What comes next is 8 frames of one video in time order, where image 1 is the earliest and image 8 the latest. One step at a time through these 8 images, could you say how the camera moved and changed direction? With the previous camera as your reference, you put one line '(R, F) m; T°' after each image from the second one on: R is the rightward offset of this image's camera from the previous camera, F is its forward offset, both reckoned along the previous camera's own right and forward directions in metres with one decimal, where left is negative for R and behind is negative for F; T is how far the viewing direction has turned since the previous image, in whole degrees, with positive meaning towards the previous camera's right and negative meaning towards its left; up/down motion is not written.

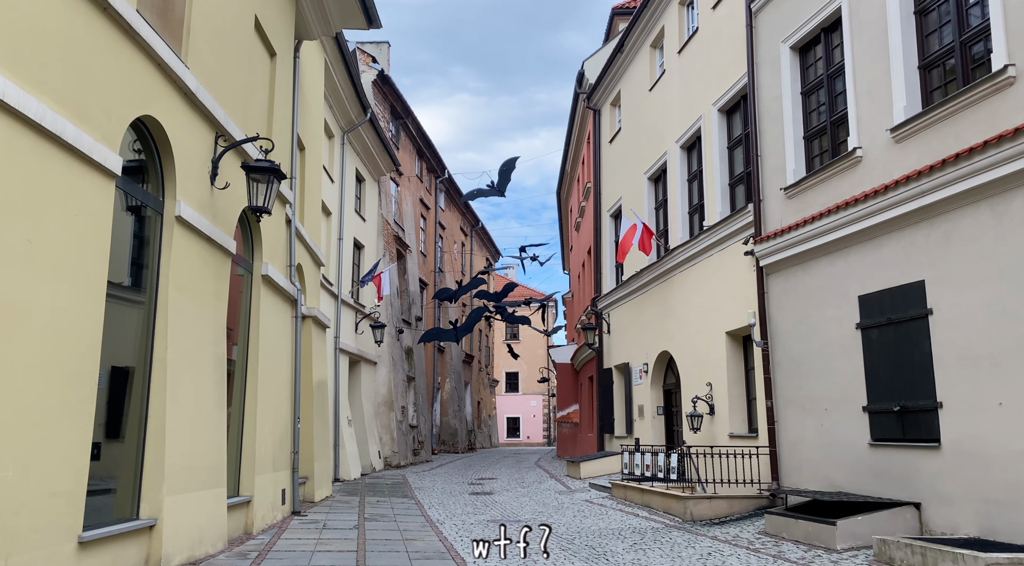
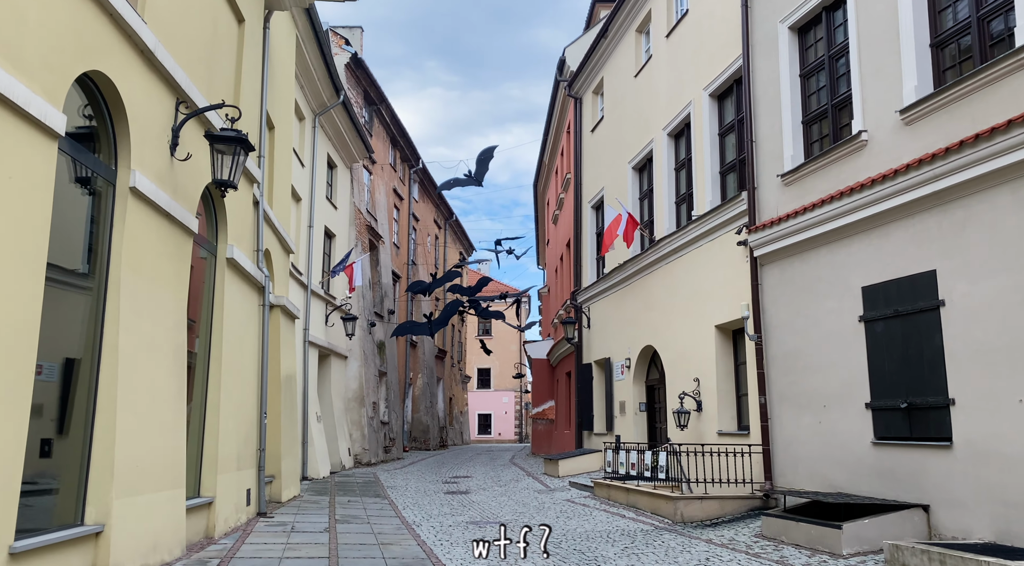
(-0.2, +0.6) m; +2°
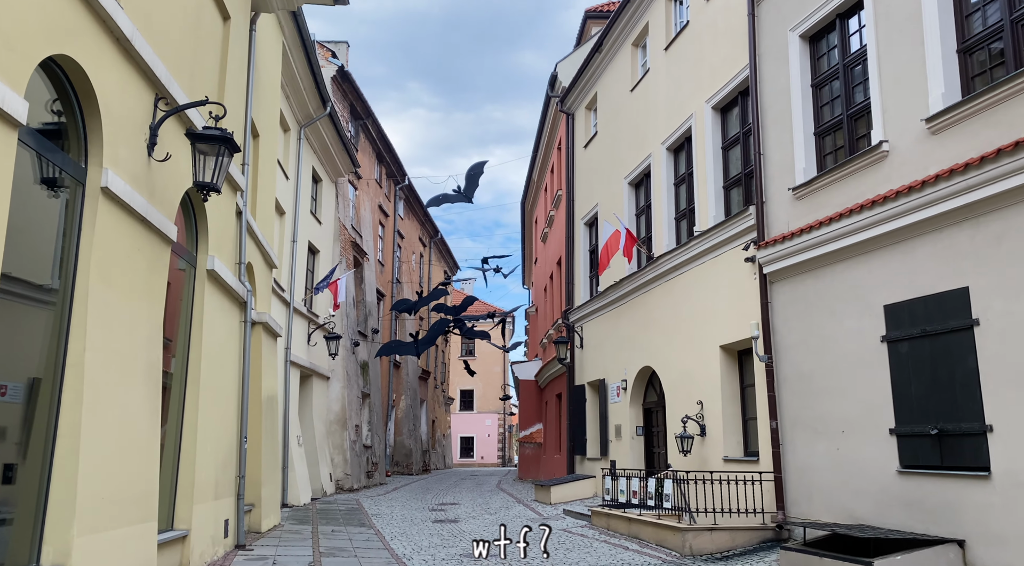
(-0.2, +0.6) m; +1°
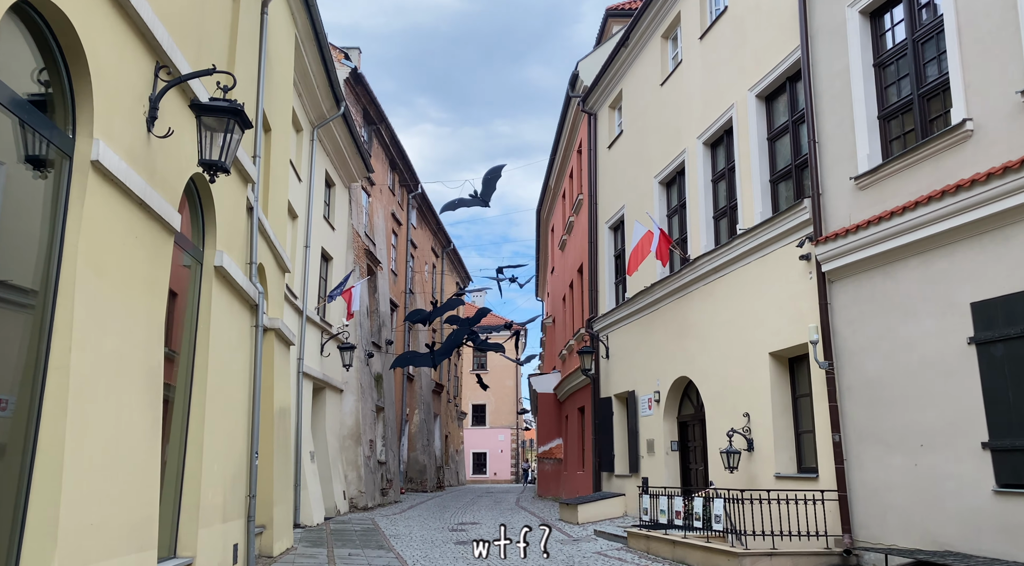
(-0.3, +0.8) m; -1°
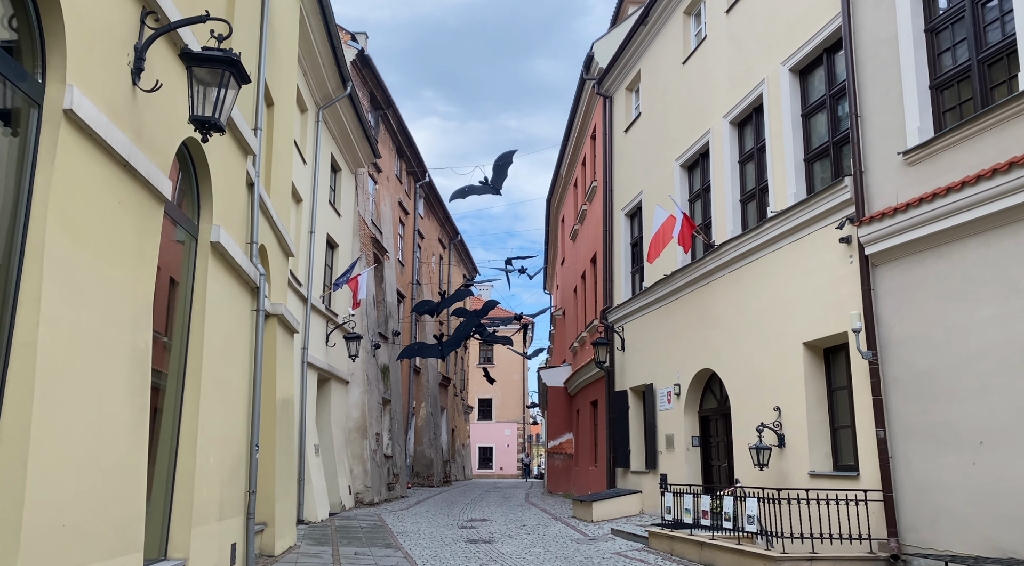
(-0.2, +0.6) m; 0°
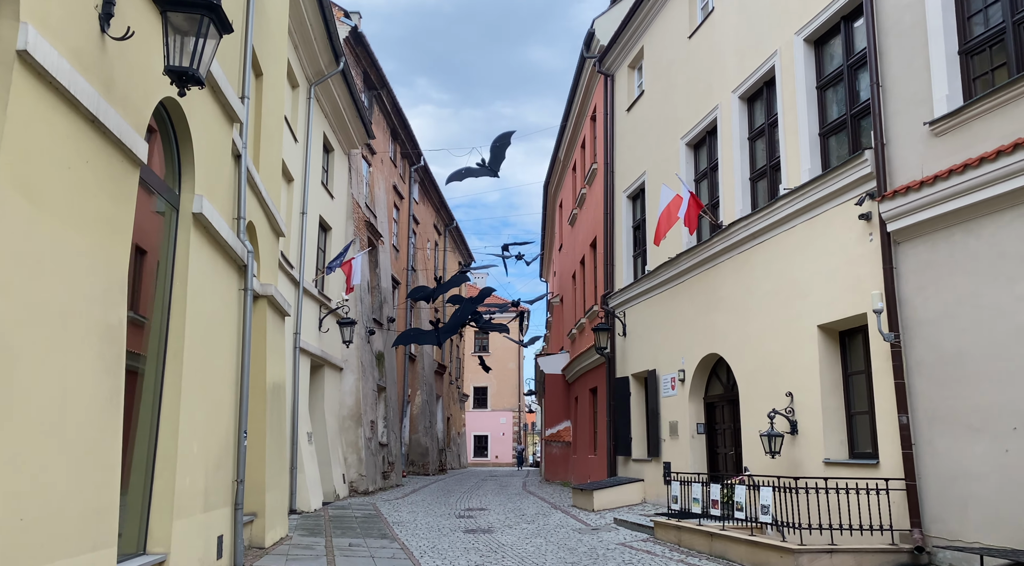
(-0.1, +0.5) m; 0°
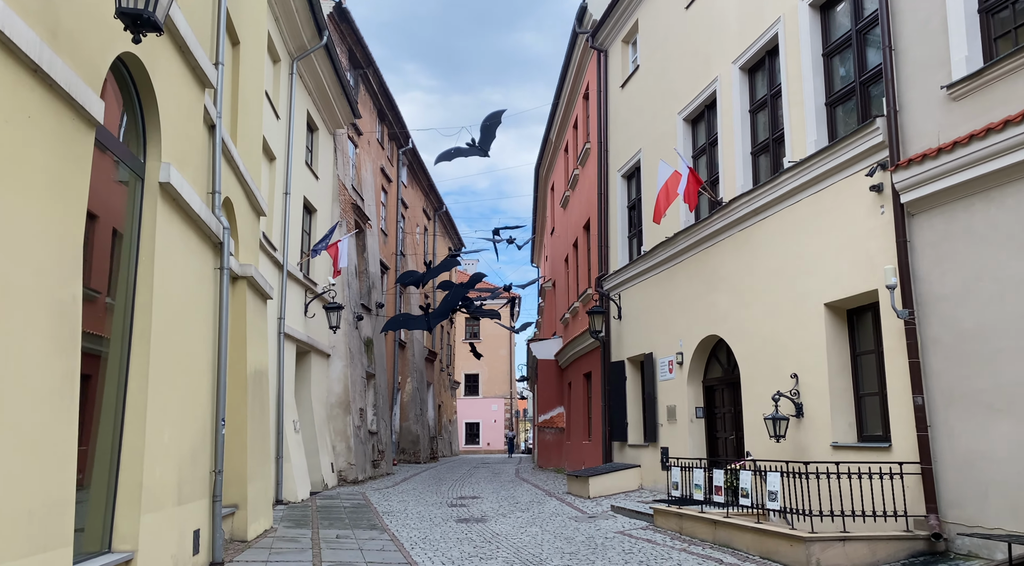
(0.0, +0.5) m; +1°
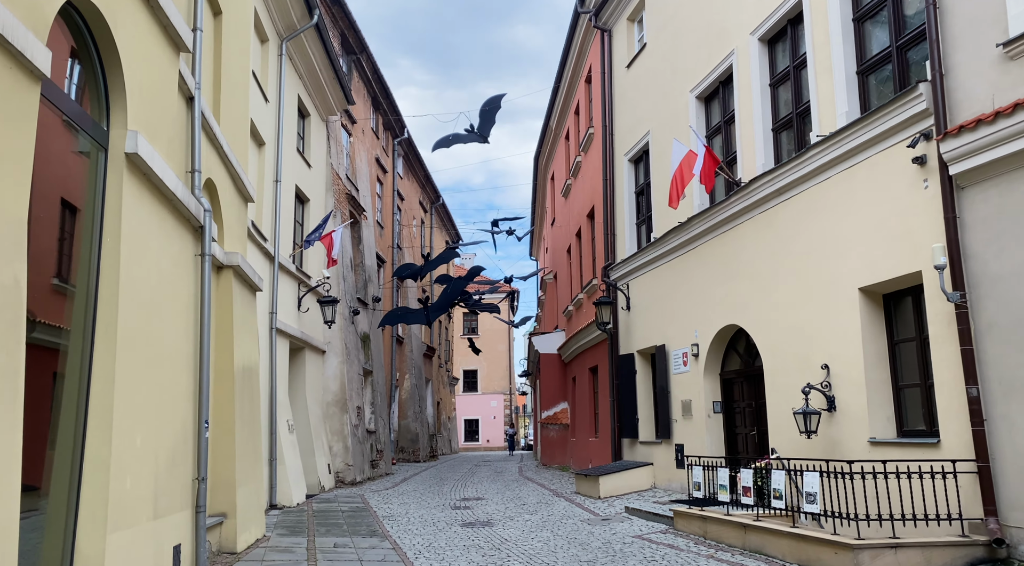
(-0.1, +0.7) m; 0°
